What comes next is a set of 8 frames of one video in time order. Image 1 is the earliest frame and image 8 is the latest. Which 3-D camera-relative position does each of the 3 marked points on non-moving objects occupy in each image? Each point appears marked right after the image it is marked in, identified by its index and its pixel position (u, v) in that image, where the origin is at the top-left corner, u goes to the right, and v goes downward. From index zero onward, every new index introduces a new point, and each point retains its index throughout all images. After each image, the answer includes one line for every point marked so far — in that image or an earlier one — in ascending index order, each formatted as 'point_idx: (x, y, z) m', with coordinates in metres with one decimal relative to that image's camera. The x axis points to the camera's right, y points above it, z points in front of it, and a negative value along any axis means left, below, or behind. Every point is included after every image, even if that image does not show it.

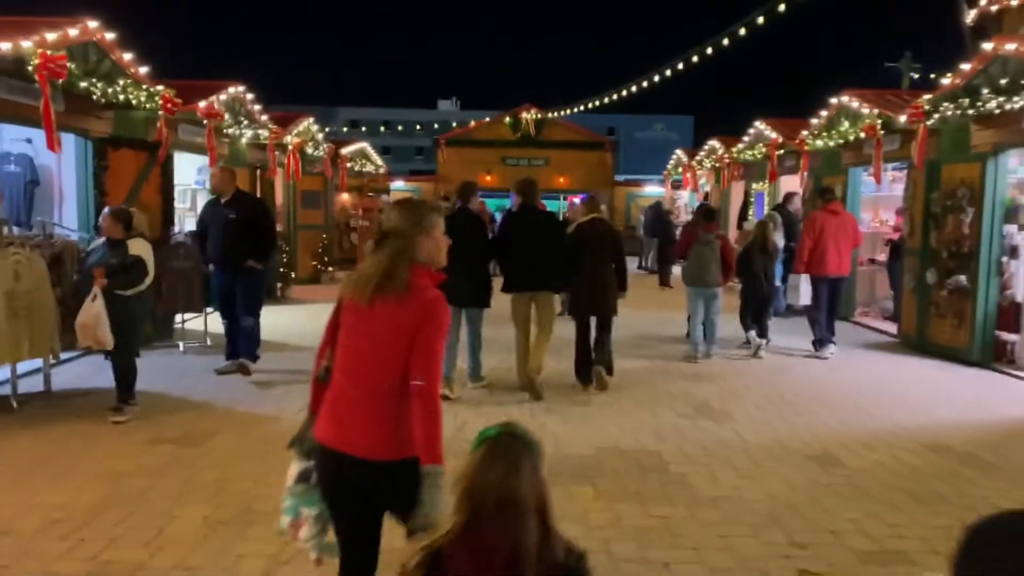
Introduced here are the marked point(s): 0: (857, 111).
0: (+4.4, +2.3, +10.6) m
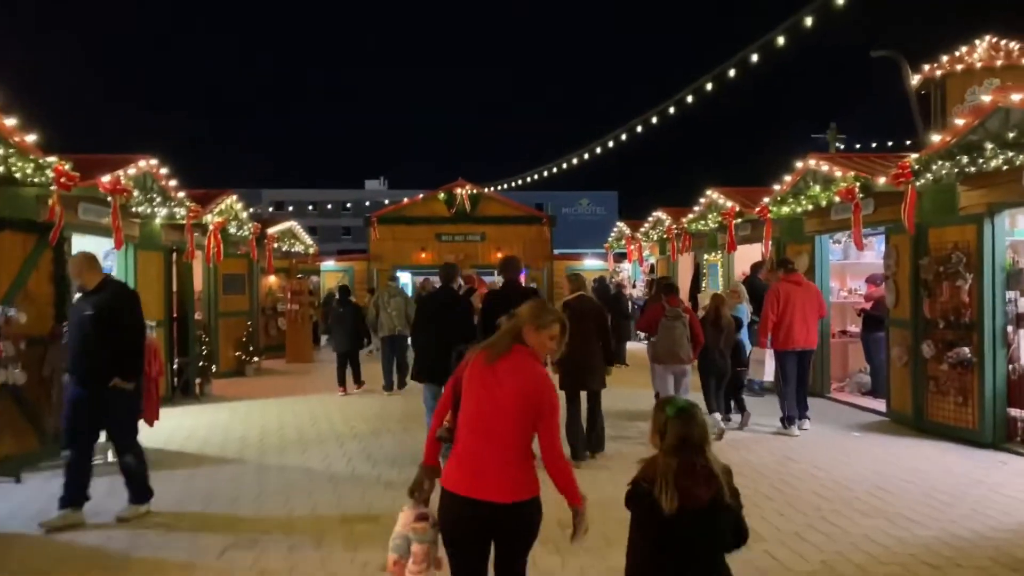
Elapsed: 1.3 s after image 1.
0: (+3.8, +1.4, +10.0) m
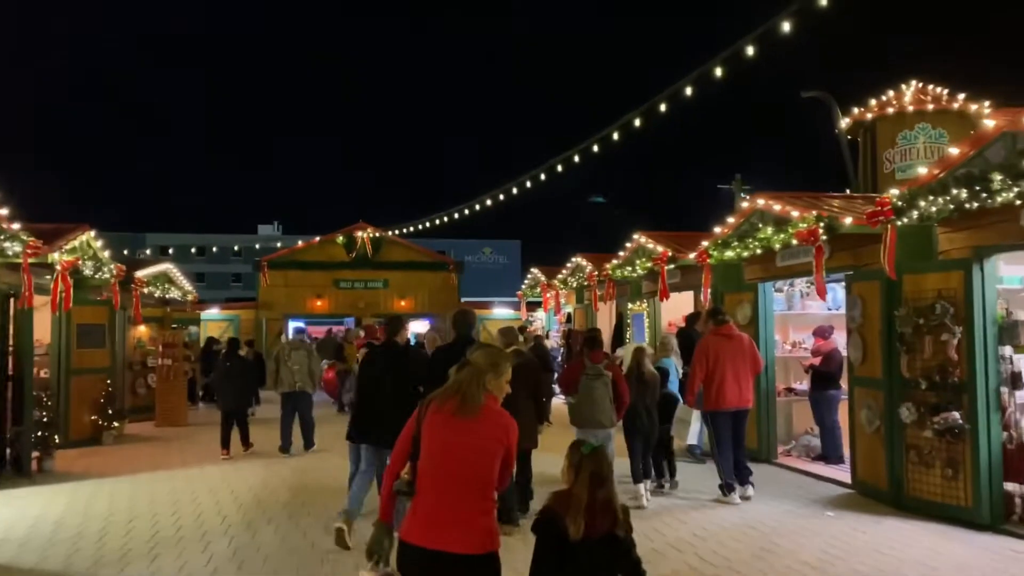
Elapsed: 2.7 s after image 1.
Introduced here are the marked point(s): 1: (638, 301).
0: (+2.9, +0.8, +8.9) m
1: (+2.2, -0.2, +14.5) m
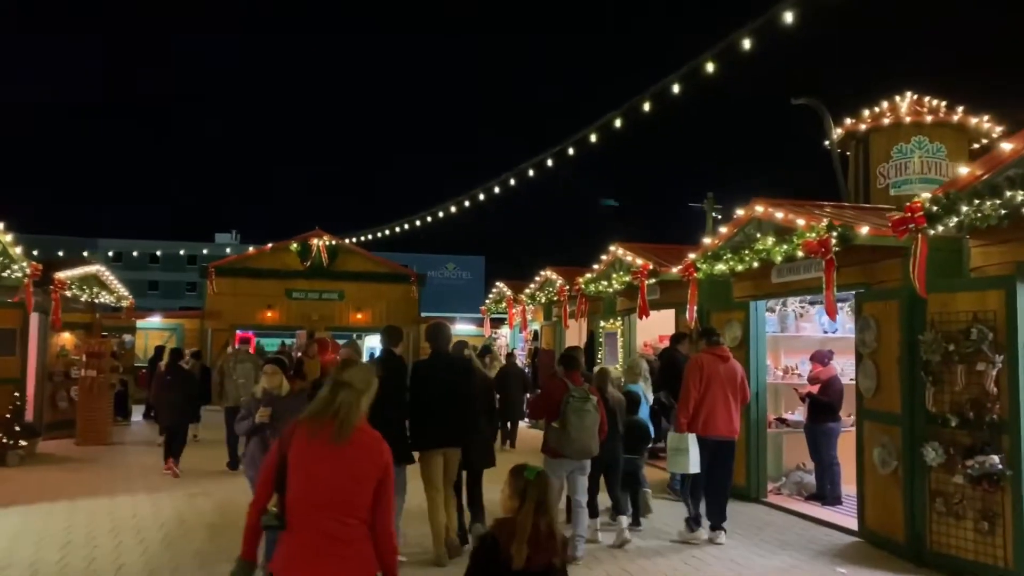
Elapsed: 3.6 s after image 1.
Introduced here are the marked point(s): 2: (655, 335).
0: (+2.6, +0.6, +7.9) m
1: (+1.6, -0.5, +13.4) m
2: (+2.3, -0.8, +13.4) m
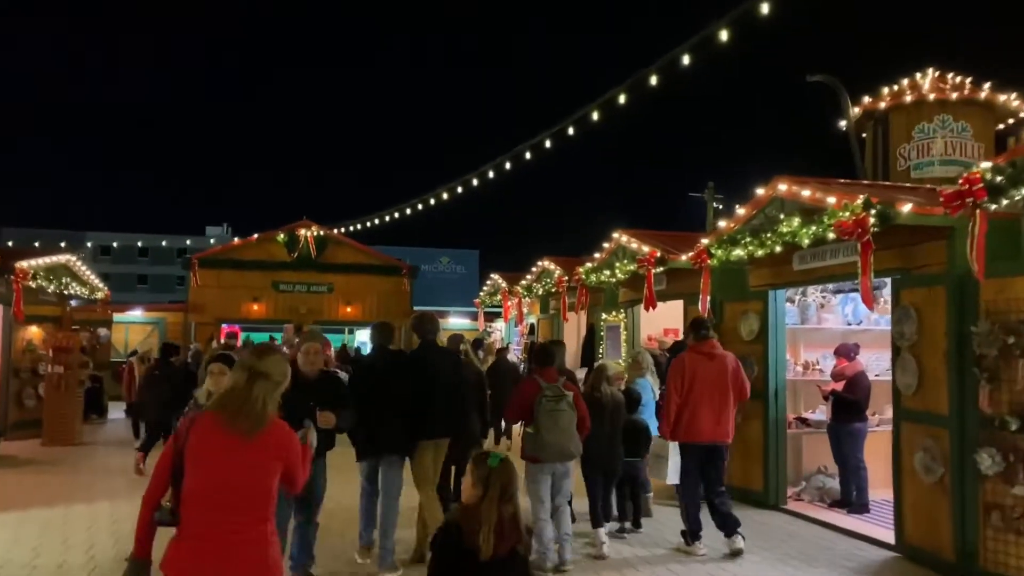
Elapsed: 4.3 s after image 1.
0: (+2.6, +0.7, +7.1) m
1: (+1.6, -0.4, +12.6) m
2: (+2.3, -0.6, +12.6) m
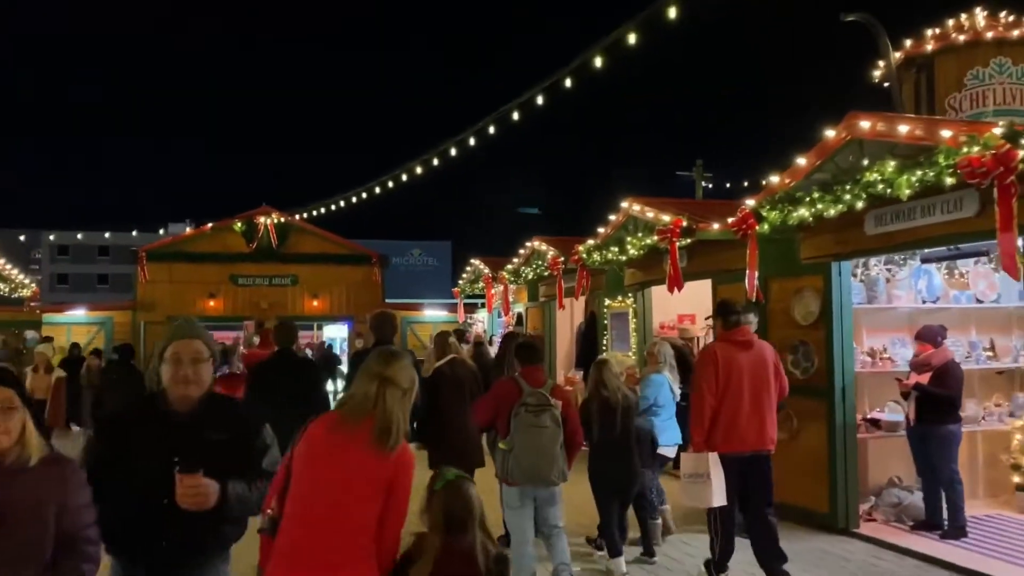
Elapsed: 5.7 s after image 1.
0: (+2.6, +0.9, +5.4) m
1: (+1.4, -0.1, +10.9) m
2: (+2.1, -0.3, +10.9) m
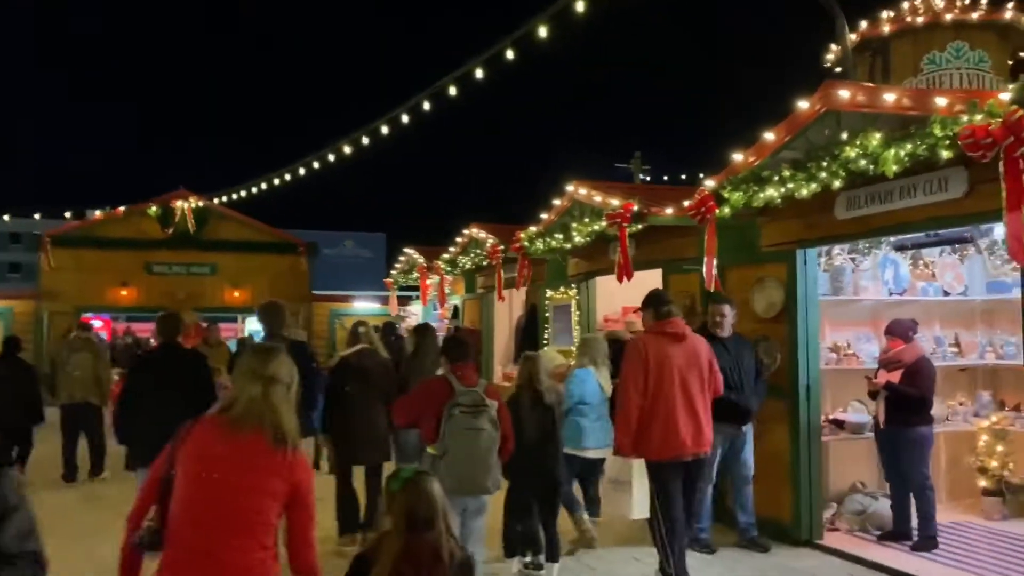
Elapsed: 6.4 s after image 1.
0: (+2.2, +1.0, +4.8) m
1: (+0.6, 0.0, +10.2) m
2: (+1.3, -0.2, +10.2) m
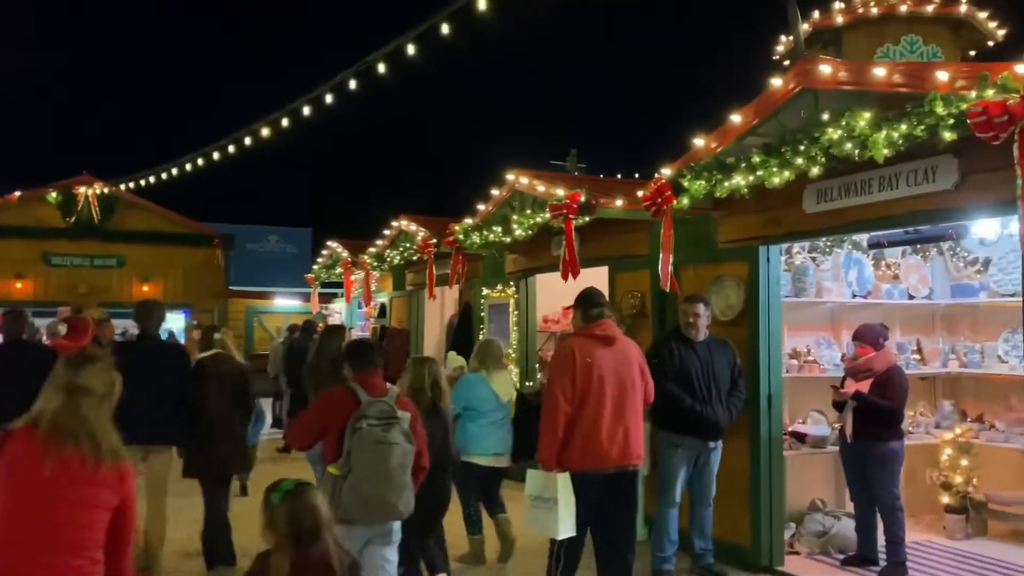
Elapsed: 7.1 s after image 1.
0: (+1.9, +1.0, +4.2) m
1: (-0.1, 0.0, +9.4) m
2: (+0.5, -0.2, +9.6) m
